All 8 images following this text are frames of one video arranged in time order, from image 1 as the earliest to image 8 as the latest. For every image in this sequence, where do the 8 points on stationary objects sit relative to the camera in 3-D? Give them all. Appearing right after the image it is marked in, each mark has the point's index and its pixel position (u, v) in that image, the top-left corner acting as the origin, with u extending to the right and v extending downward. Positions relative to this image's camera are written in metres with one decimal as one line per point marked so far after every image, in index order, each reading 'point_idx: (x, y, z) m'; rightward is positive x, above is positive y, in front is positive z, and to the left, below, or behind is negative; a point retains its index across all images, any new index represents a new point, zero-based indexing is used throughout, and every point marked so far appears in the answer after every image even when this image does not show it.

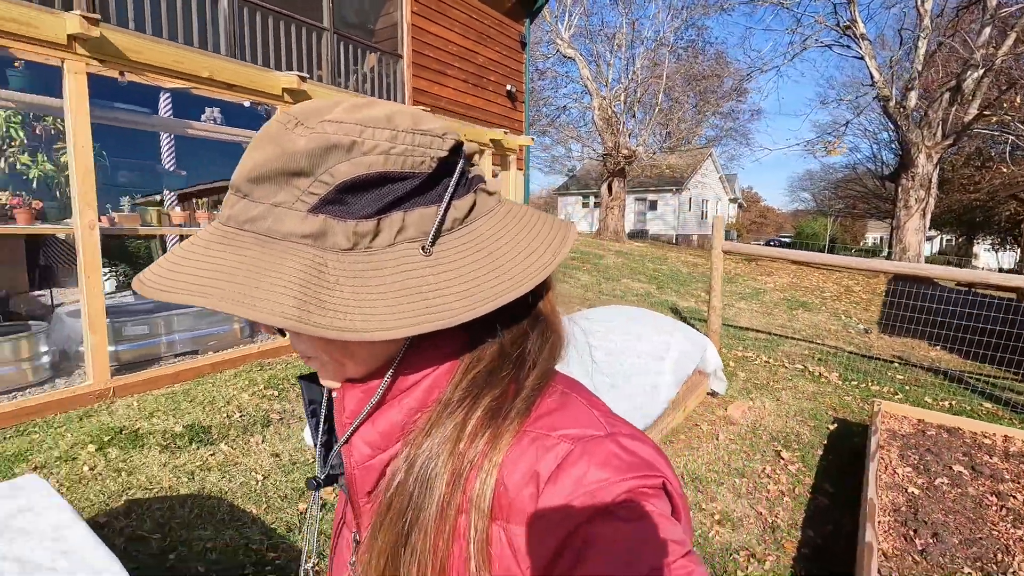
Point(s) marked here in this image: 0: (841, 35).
0: (+9.2, +7.3, +15.2) m
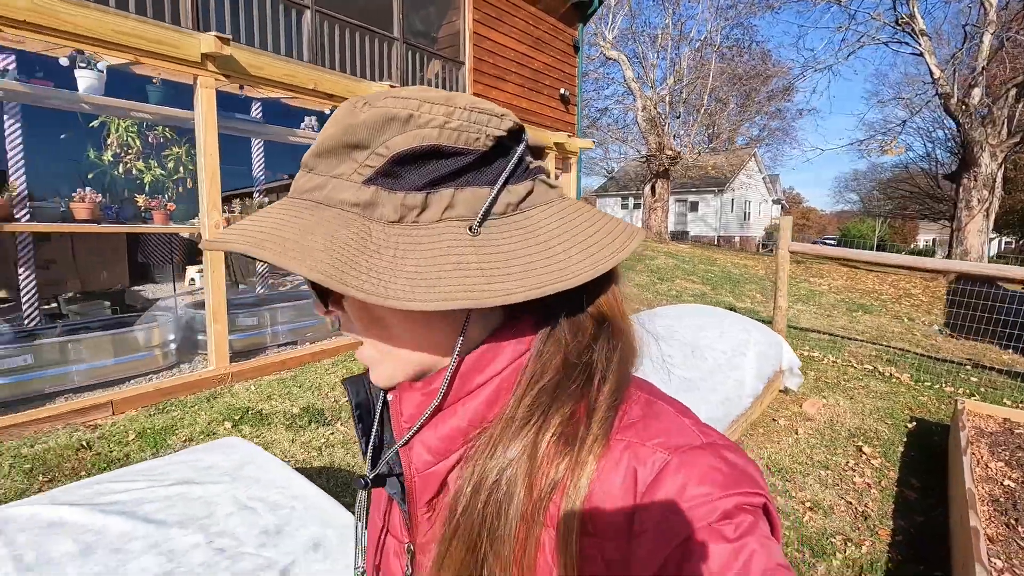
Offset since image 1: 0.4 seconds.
0: (+10.6, +7.2, +14.9) m
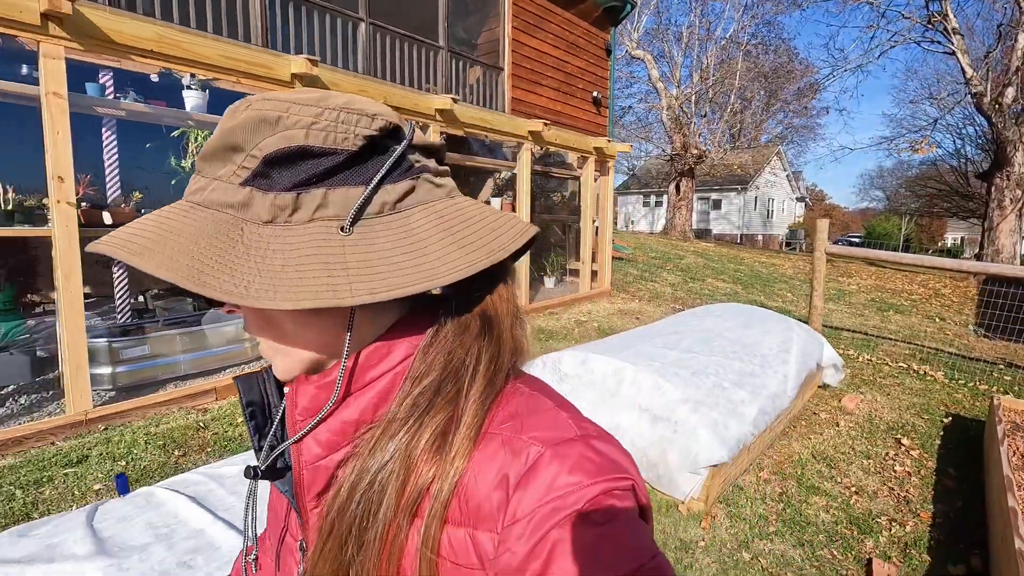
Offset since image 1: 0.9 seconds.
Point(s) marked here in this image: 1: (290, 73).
0: (+11.5, +7.2, +14.8) m
1: (-2.0, +1.9, +4.7) m
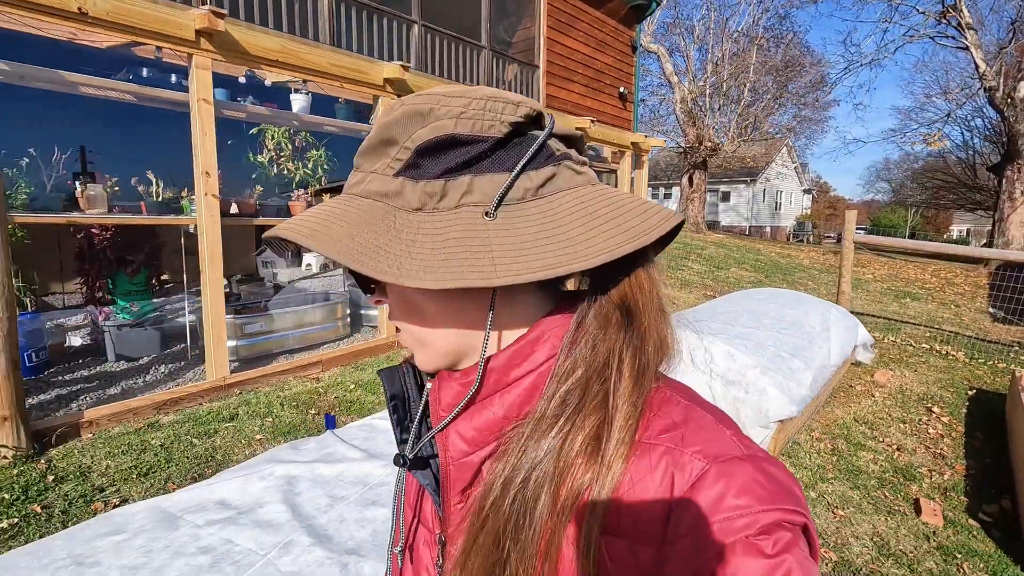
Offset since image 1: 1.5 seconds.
0: (+12.3, +7.5, +15.2) m
1: (-1.3, +2.0, +5.2) m
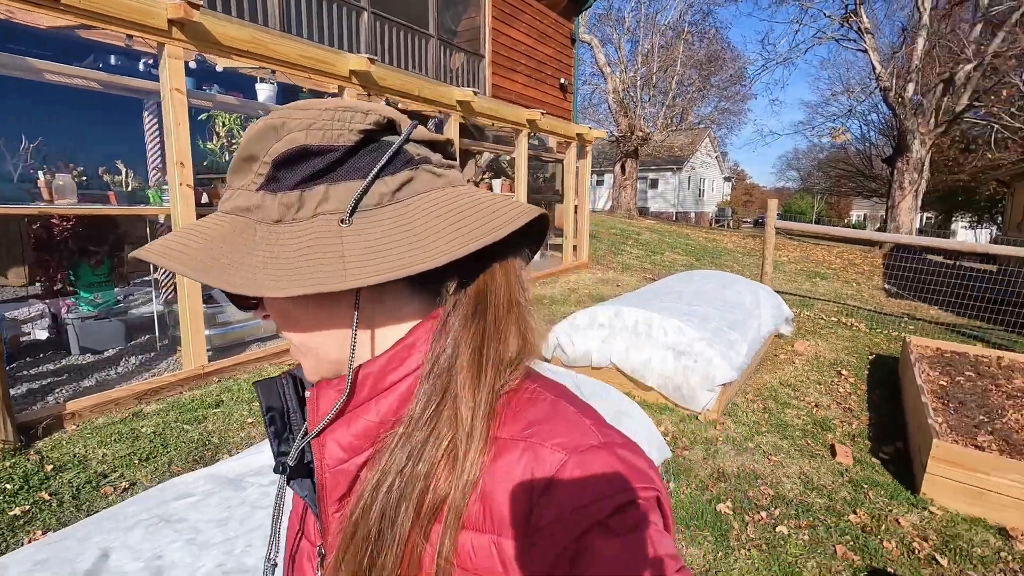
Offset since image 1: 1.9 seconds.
0: (+10.5, +8.2, +16.8) m
1: (-1.6, +2.2, +5.3) m
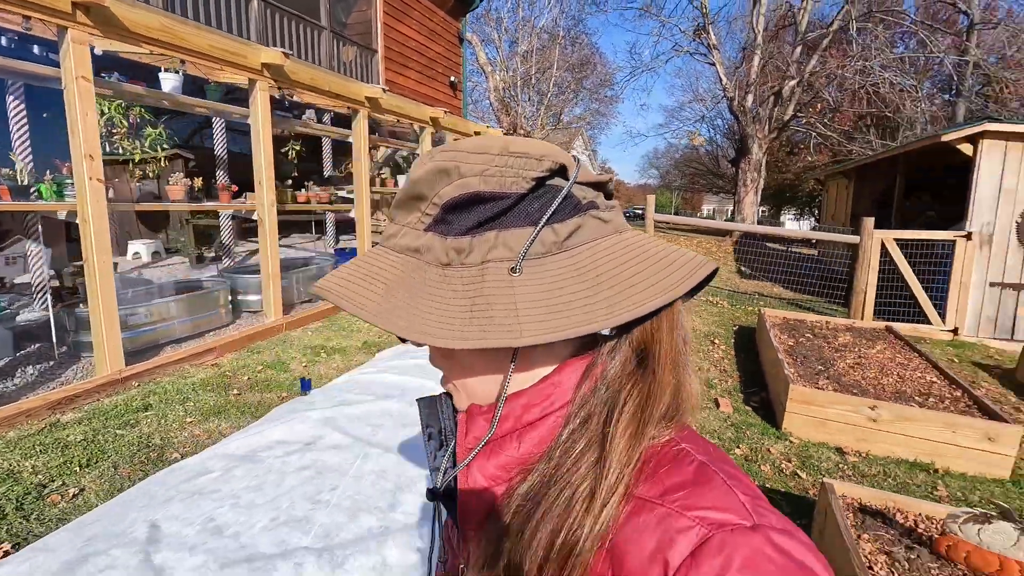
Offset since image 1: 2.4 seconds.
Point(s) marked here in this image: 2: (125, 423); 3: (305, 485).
0: (+6.6, +8.7, +19.0) m
1: (-2.5, +2.2, +5.2) m
2: (-2.7, -0.9, +3.7) m
3: (-0.8, -0.7, +2.0) m
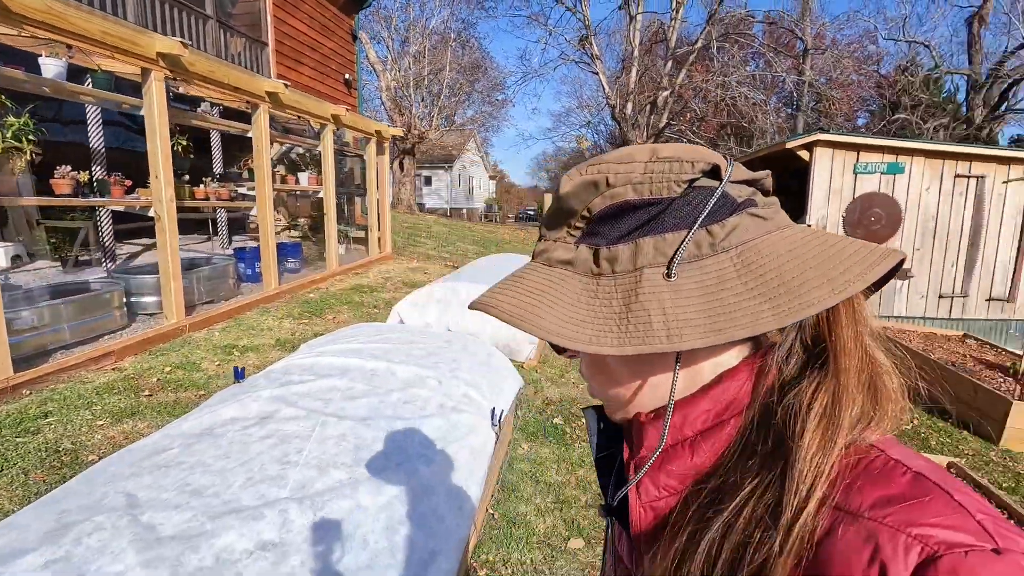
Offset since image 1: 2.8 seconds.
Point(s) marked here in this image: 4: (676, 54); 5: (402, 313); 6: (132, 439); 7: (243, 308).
0: (+2.7, +8.9, +20.2) m
1: (-3.3, +2.2, +5.0) m
2: (-3.1, -0.9, +3.4) m
3: (-1.0, -0.7, +2.1) m
4: (+5.1, +7.2, +16.5) m
5: (-1.1, -0.3, +5.5) m
6: (-2.5, -1.0, +3.4) m
7: (-3.3, -0.2, +6.5) m
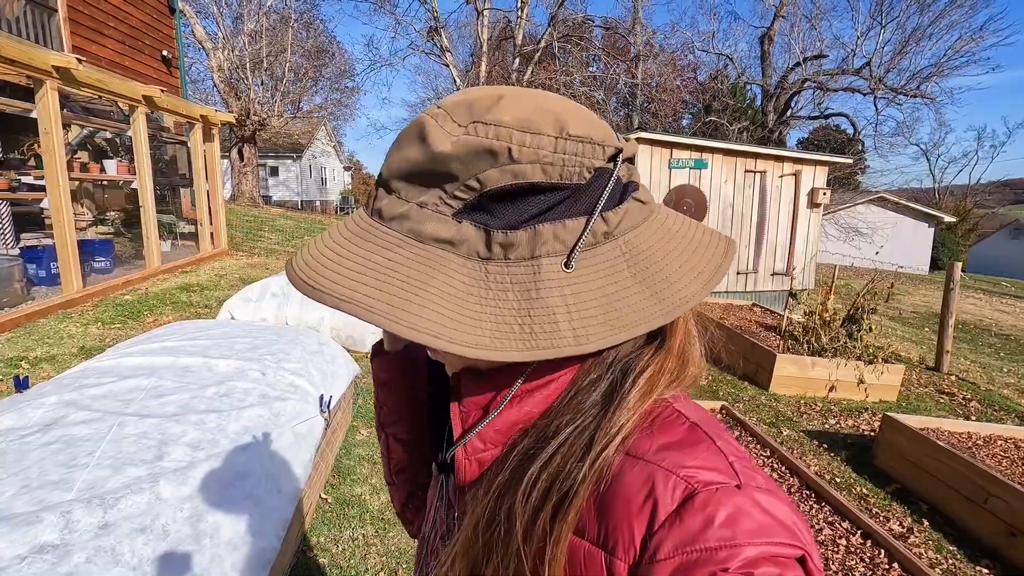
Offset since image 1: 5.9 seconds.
0: (-3.0, +9.2, +20.3) m
1: (-4.8, +2.1, +4.1) m
2: (-4.1, -1.0, +2.7) m
3: (-1.7, -0.6, +2.0) m
4: (+0.3, +7.6, +17.3) m
5: (-2.7, -0.2, +5.2) m
6: (-3.5, -1.0, +2.9) m
7: (-5.0, -0.3, +5.6) m
